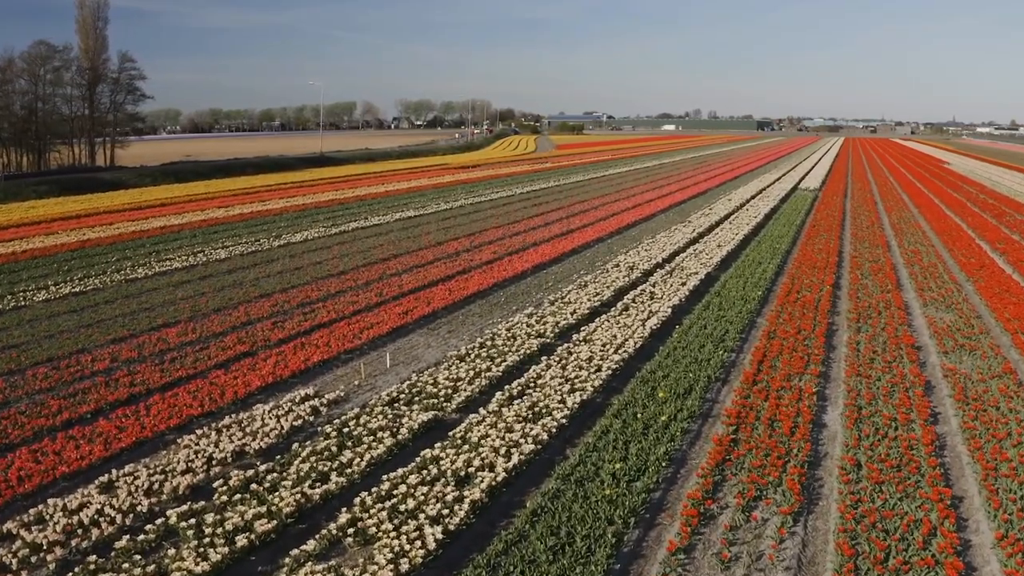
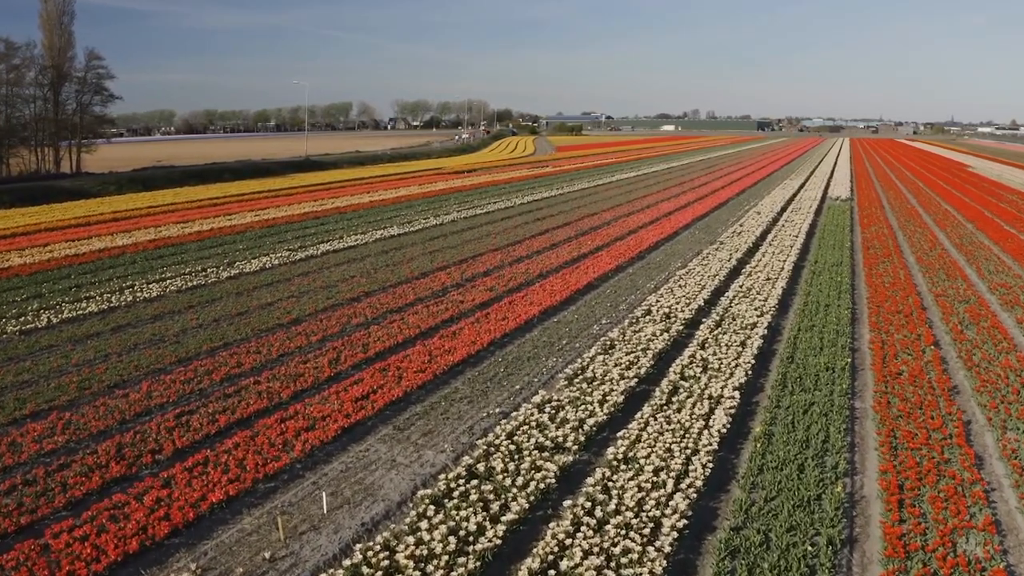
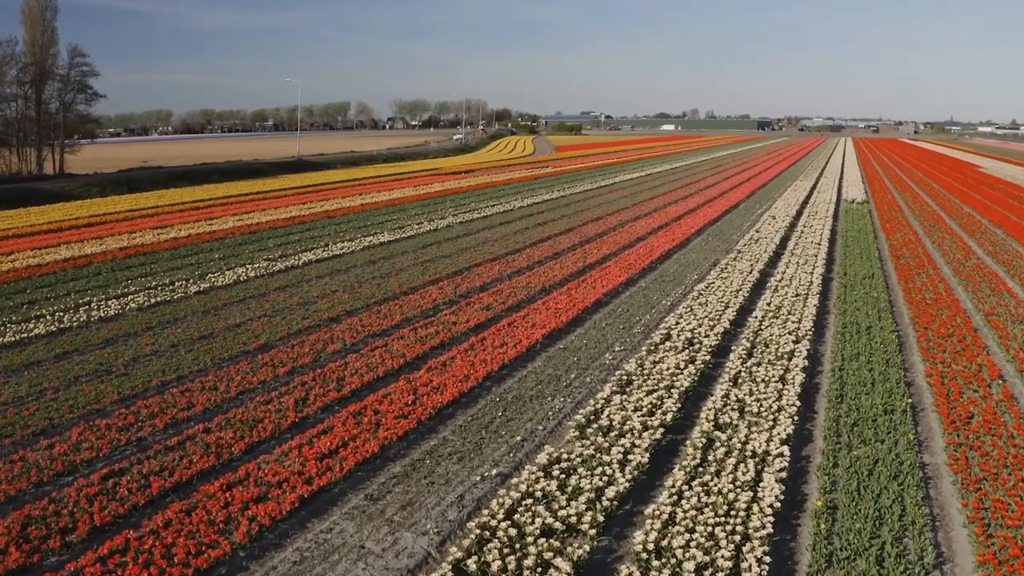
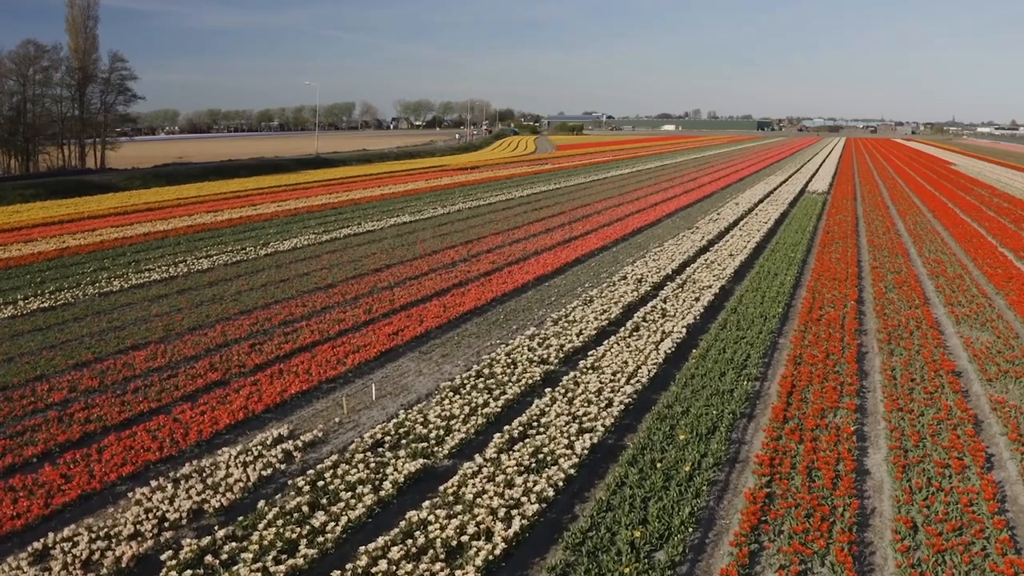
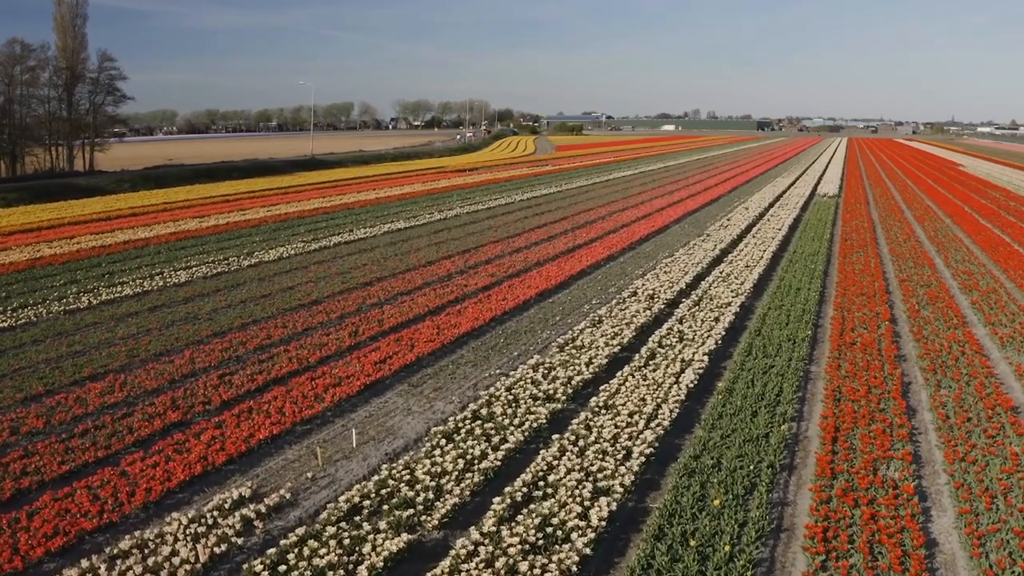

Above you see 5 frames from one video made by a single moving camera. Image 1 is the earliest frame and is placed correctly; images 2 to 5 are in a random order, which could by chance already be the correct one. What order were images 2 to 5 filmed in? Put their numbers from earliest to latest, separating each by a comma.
4, 5, 2, 3
